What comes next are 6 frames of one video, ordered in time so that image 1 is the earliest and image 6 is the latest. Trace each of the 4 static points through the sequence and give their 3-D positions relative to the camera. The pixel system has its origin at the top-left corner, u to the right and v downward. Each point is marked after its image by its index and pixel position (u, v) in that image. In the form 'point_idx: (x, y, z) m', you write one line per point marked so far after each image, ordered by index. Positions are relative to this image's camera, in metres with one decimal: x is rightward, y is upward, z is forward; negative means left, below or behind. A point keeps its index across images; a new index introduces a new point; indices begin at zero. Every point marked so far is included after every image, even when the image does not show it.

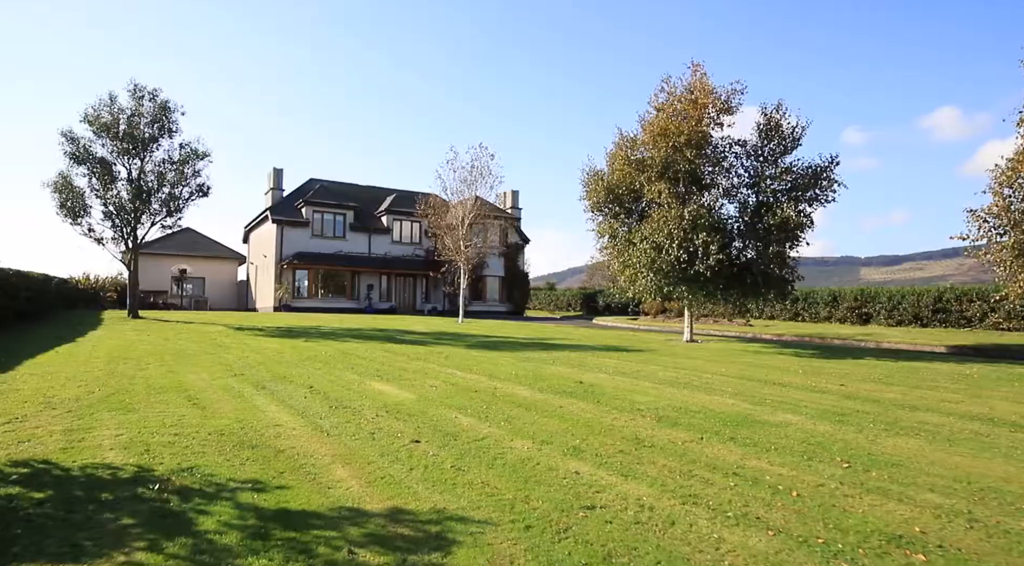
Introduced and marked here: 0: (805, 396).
0: (+4.7, -1.8, +10.6) m
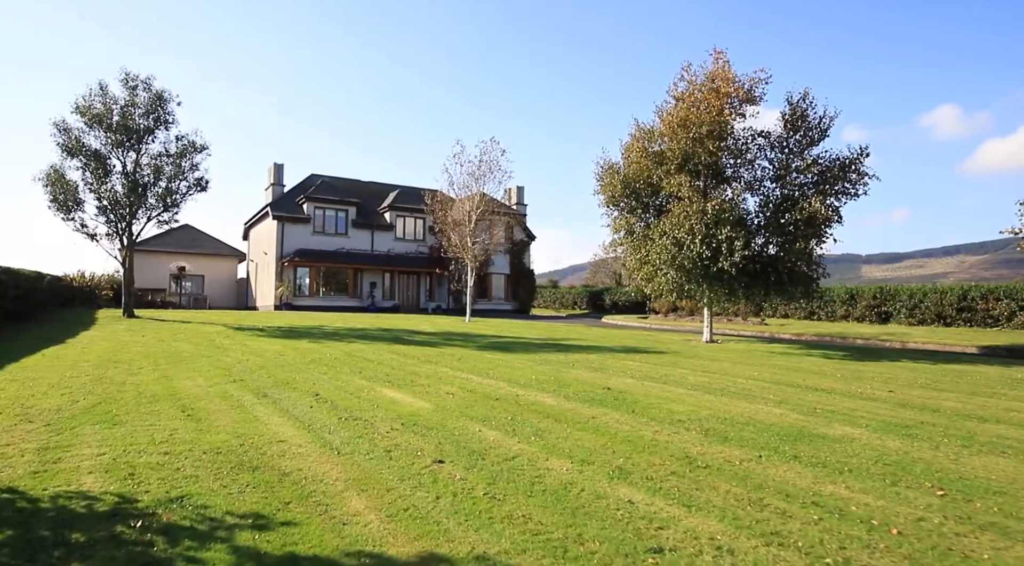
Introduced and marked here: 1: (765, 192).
0: (+5.1, -1.8, +9.7) m
1: (+7.0, +2.5, +18.4) m
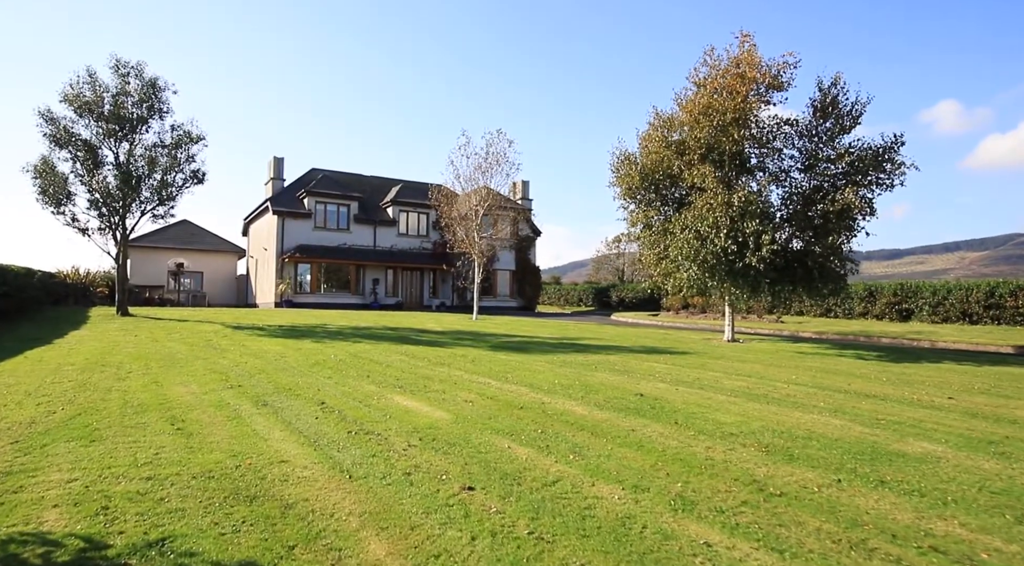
0: (+5.4, -1.7, +8.8) m
1: (+7.3, +2.6, +17.4) m
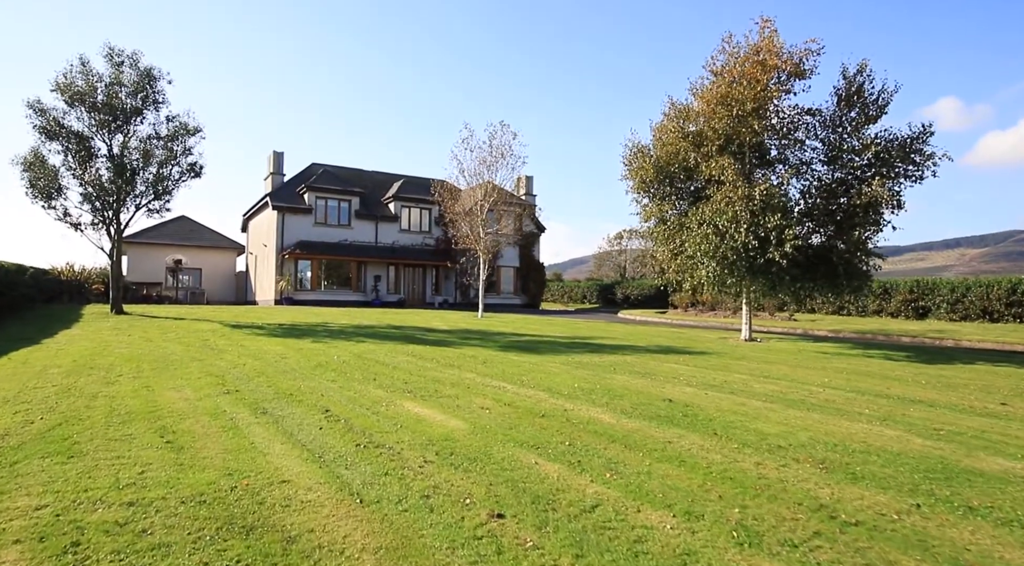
0: (+5.7, -1.7, +8.1) m
1: (+7.6, +2.7, +16.6) m
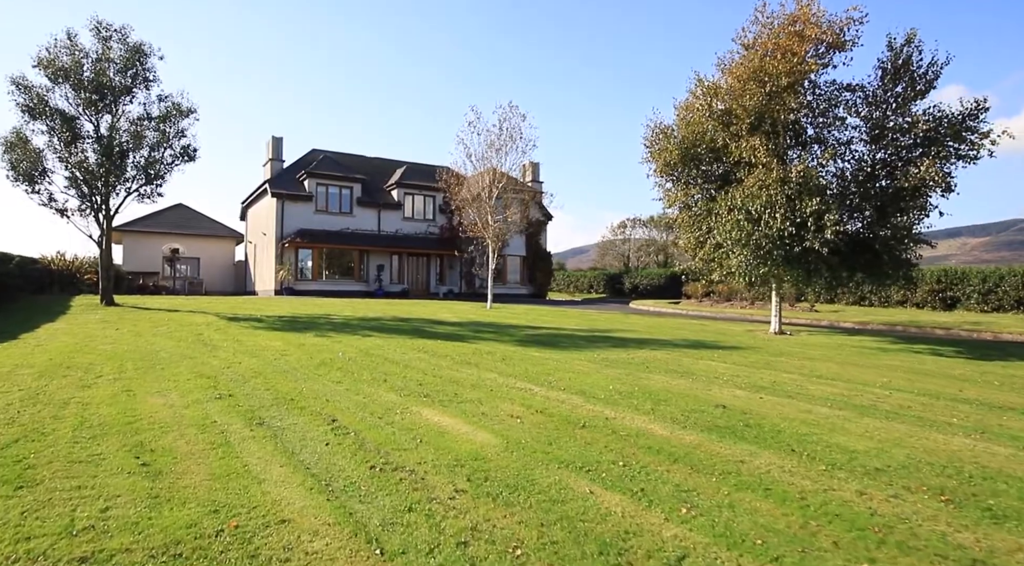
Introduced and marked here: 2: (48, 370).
0: (+6.1, -1.6, +6.9) m
1: (+8.0, +3.0, +15.4) m
2: (-6.6, -1.2, +9.4) m
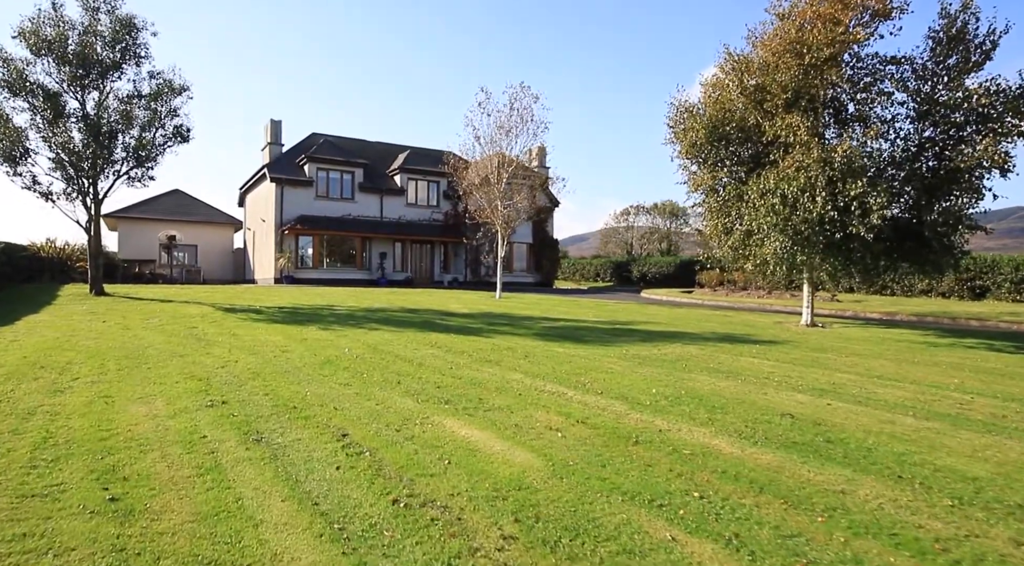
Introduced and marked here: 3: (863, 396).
0: (+6.5, -1.5, +5.9) m
1: (+8.4, +3.2, +14.3) m
2: (-6.2, -1.1, +8.3) m
3: (+4.4, -1.4, +8.3) m
